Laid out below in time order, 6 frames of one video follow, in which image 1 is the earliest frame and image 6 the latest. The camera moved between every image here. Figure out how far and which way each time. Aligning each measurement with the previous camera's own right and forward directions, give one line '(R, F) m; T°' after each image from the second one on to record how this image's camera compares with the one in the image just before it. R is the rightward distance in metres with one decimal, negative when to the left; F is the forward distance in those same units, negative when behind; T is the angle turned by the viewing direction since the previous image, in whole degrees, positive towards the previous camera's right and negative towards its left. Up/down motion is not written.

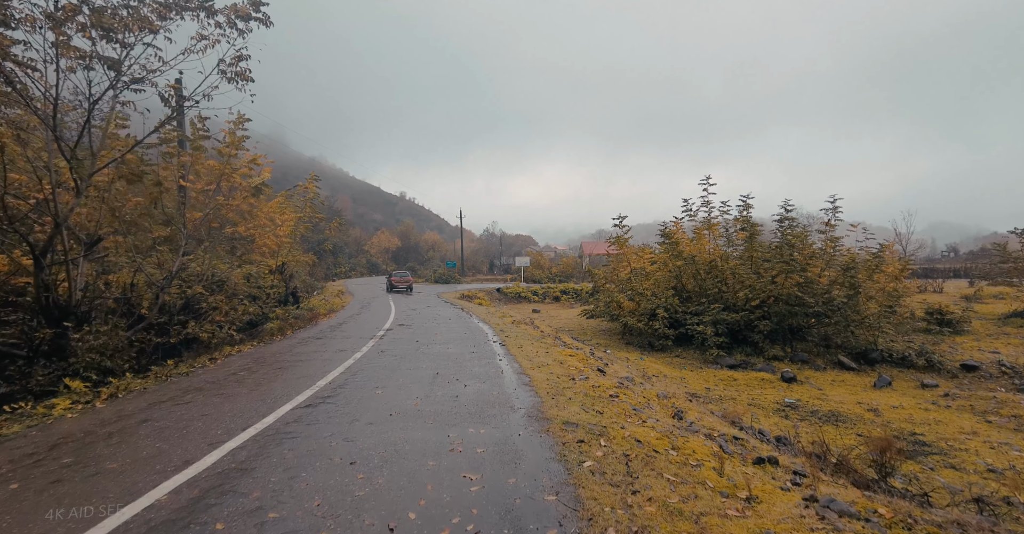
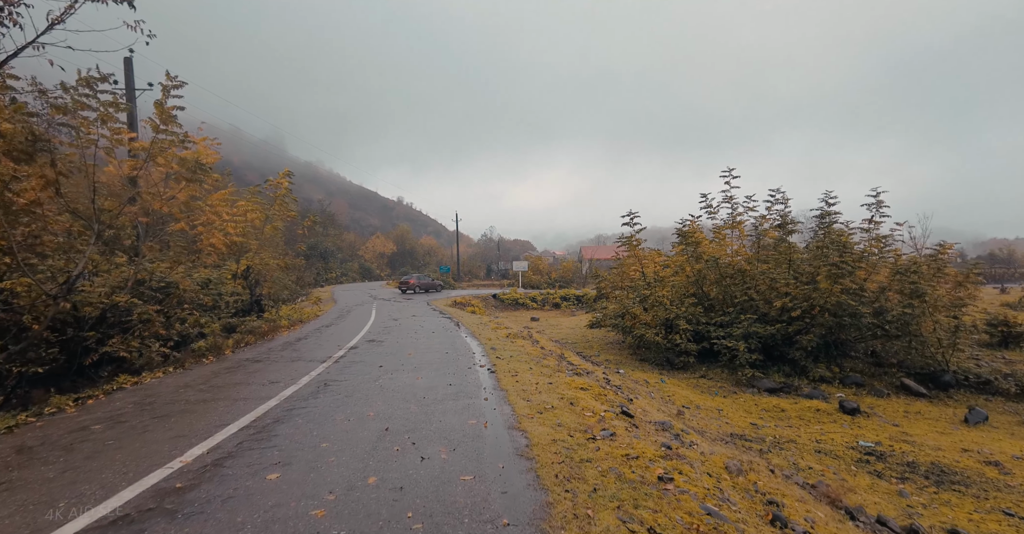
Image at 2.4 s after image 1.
(+0.1, +1.8) m; 0°
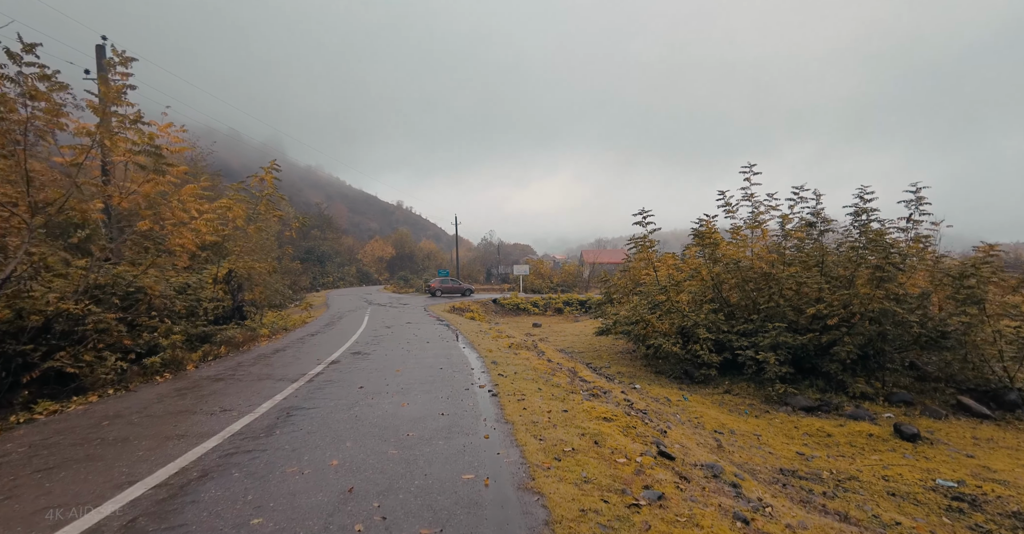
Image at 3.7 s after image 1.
(-0.1, +1.0) m; 0°
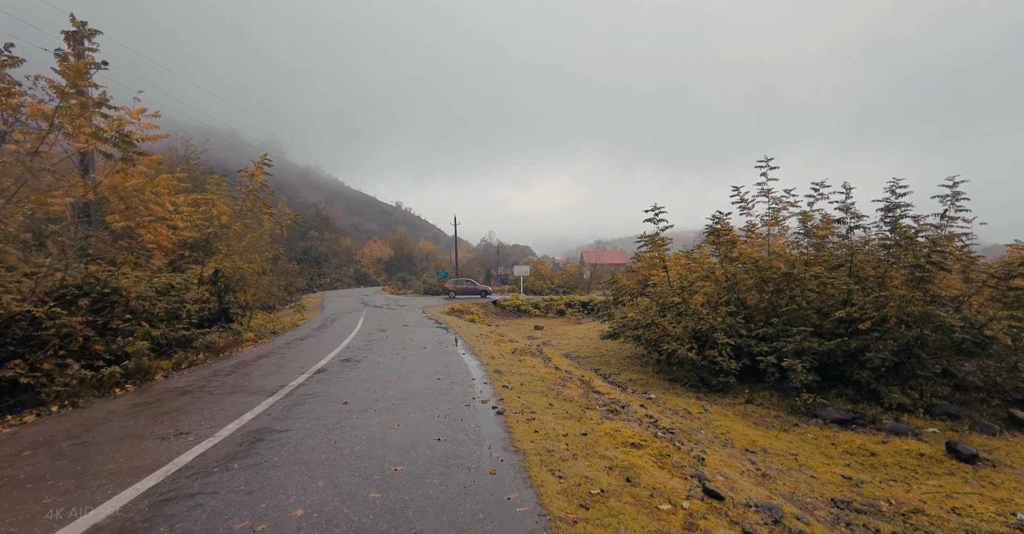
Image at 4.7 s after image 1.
(-0.1, +0.7) m; 0°
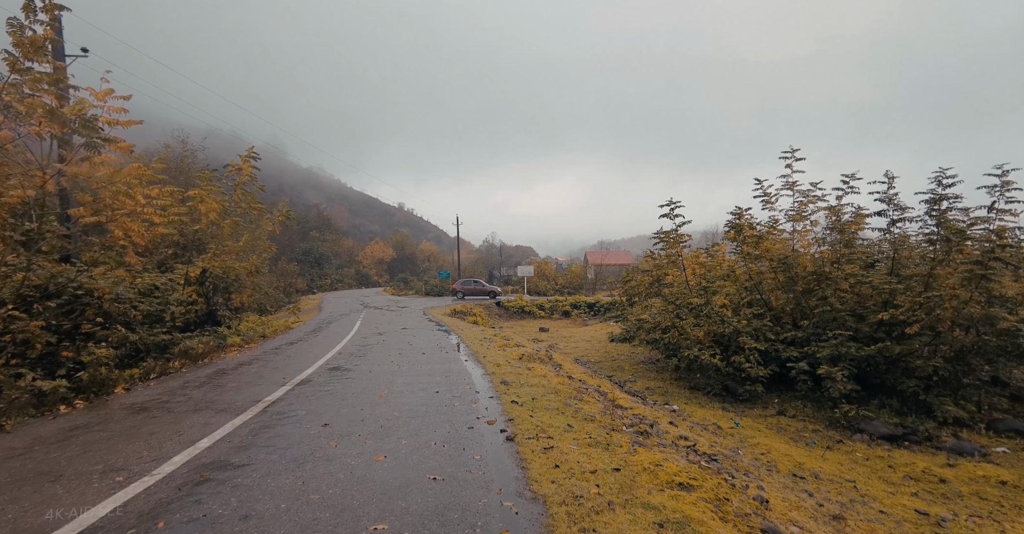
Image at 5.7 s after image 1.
(-0.1, +0.8) m; 0°
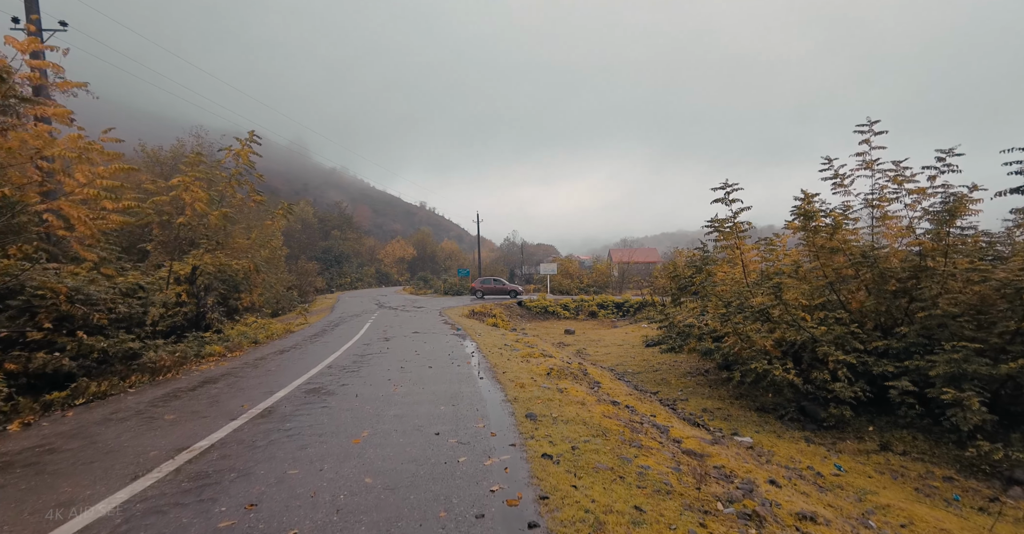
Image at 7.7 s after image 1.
(-0.1, +1.6) m; -3°
